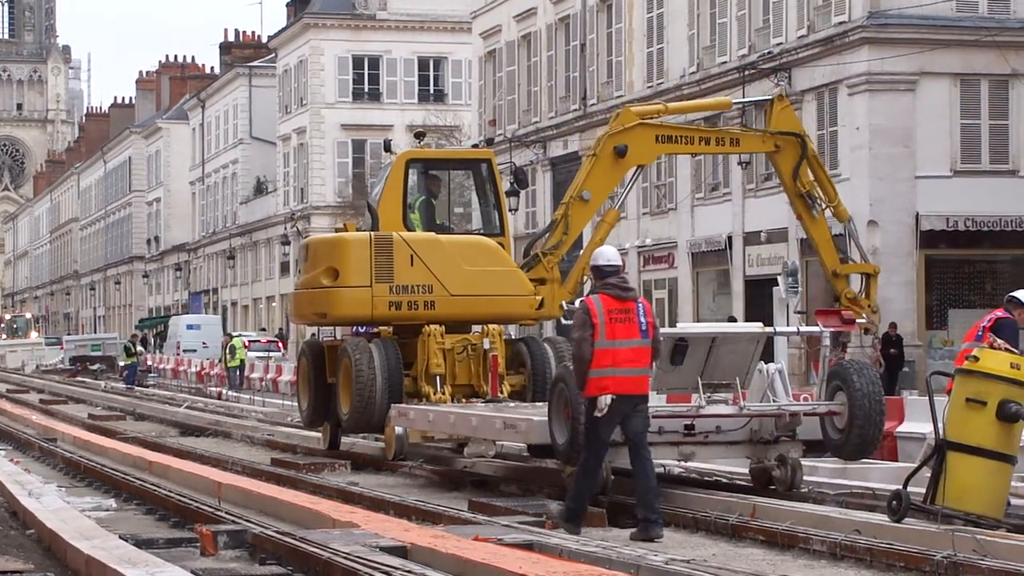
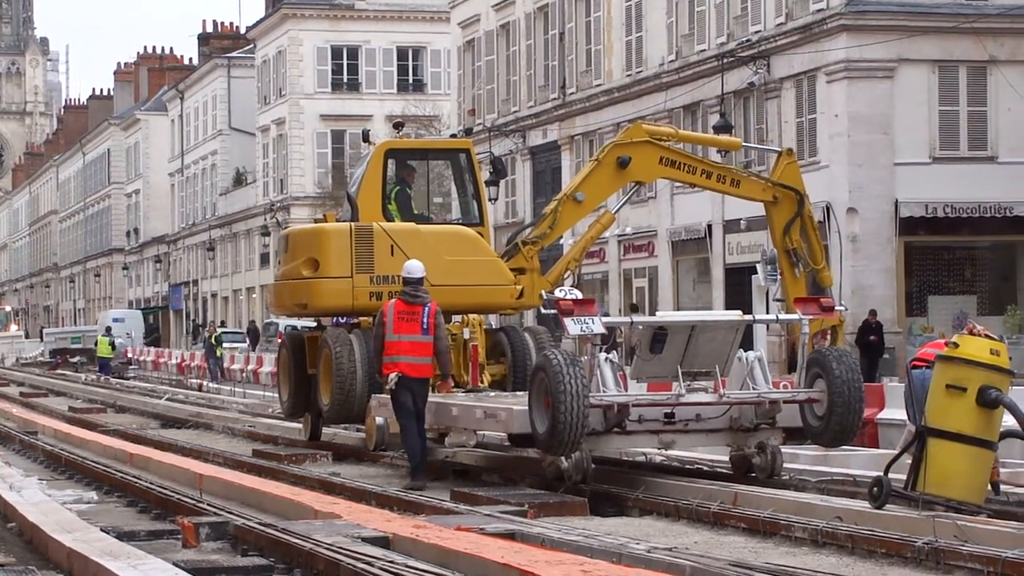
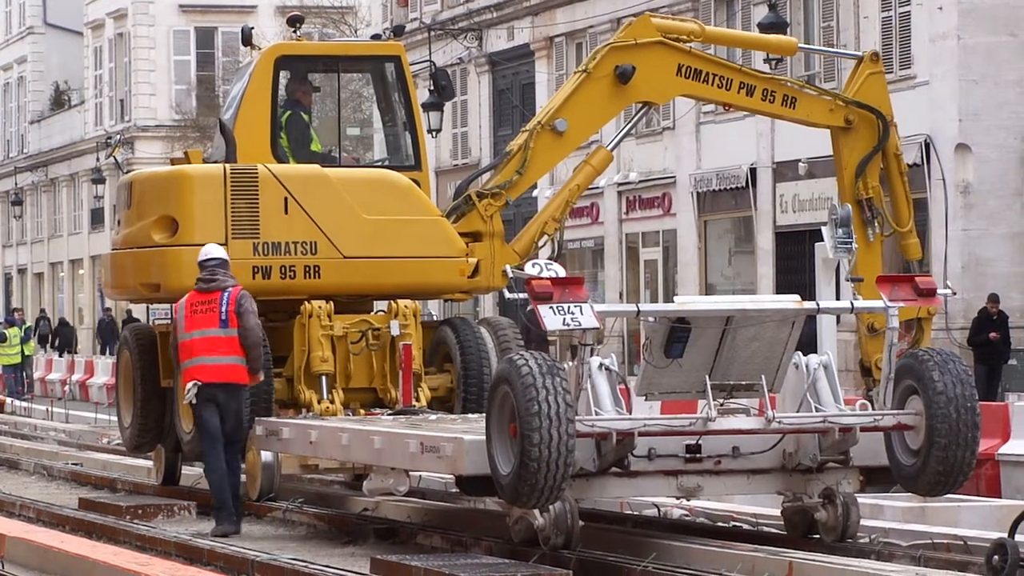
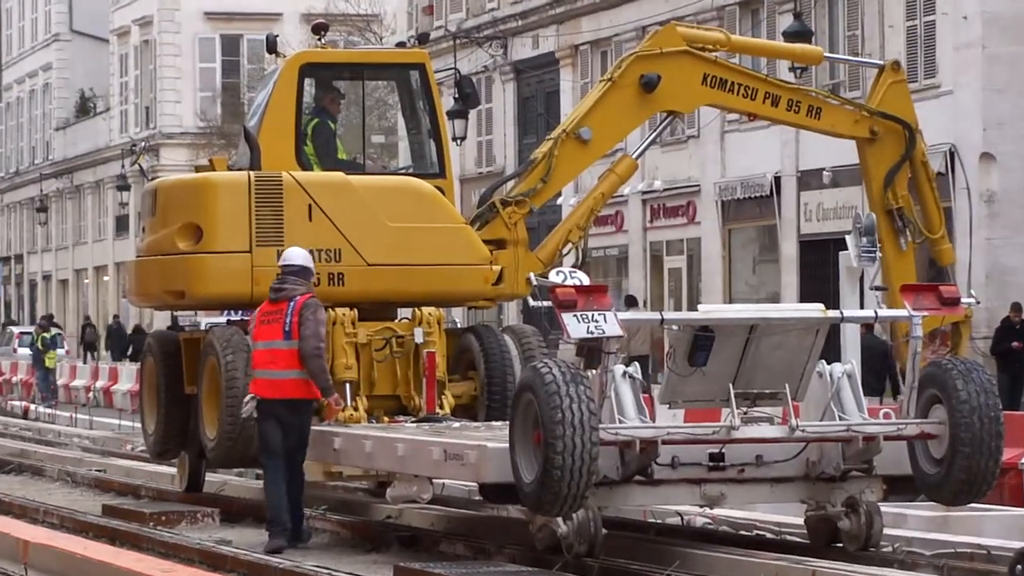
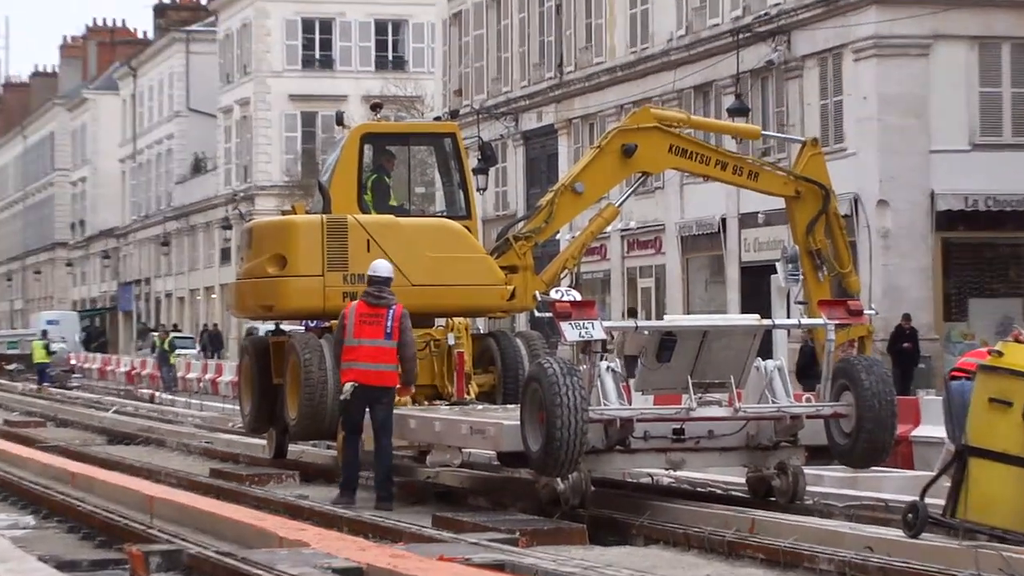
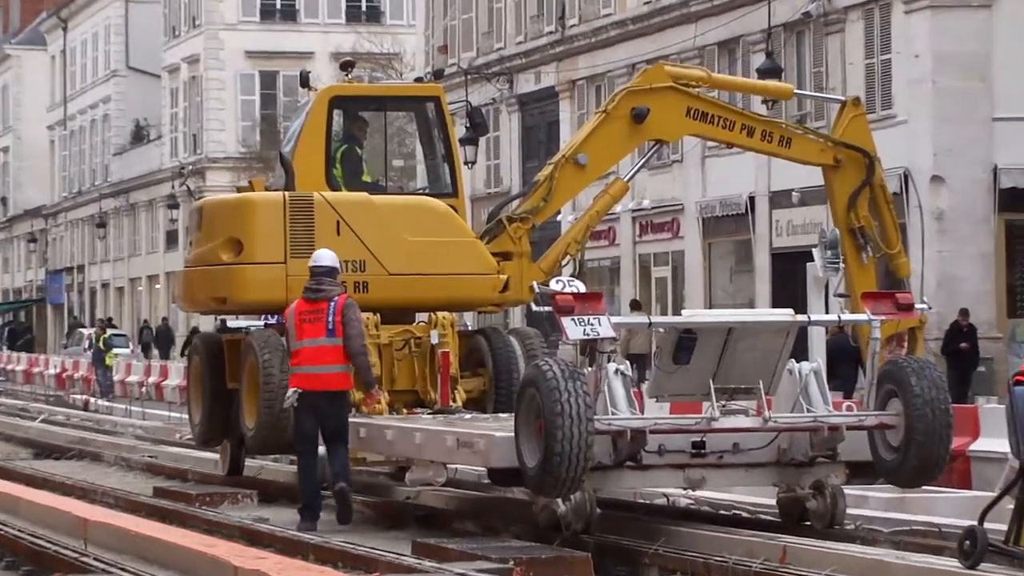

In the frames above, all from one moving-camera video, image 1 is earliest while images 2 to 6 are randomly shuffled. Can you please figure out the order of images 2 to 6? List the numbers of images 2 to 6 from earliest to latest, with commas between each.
2, 5, 6, 4, 3
